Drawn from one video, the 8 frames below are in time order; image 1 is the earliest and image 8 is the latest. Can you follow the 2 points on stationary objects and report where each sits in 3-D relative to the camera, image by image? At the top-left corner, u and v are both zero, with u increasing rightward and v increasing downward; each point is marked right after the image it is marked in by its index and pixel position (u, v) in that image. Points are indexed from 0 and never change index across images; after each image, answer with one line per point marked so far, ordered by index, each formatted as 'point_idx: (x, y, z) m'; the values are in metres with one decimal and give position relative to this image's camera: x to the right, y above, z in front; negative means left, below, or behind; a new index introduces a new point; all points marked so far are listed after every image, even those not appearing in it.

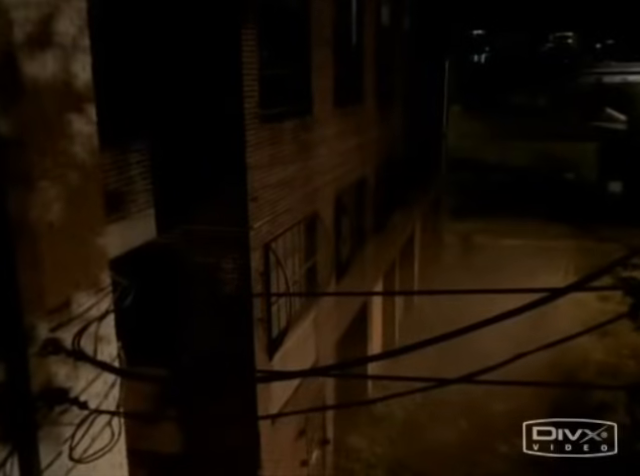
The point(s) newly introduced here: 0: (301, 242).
0: (-0.3, 0.0, +9.6) m
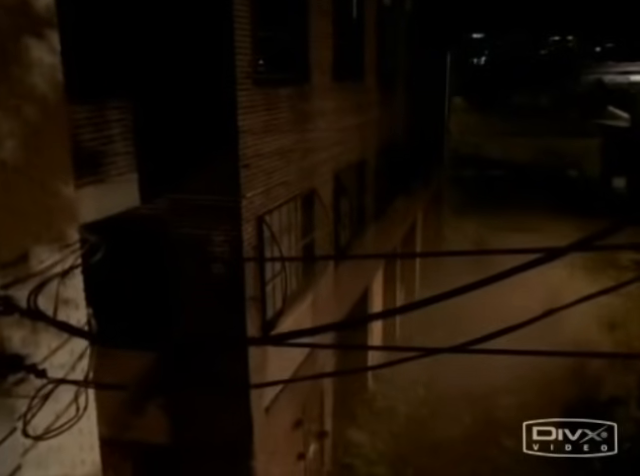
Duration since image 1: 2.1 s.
0: (-0.3, +0.3, +9.0) m
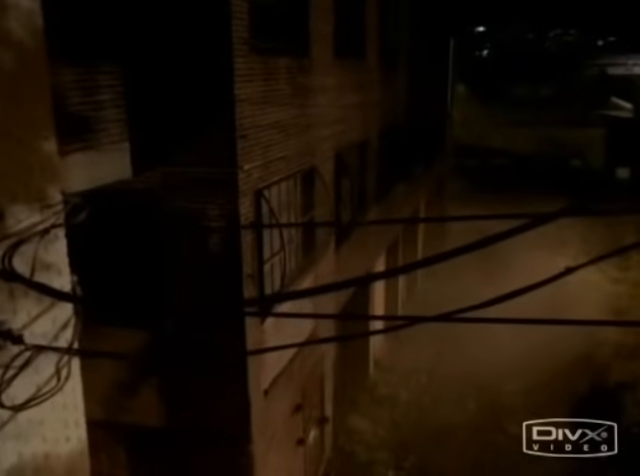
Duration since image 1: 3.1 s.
0: (-0.3, +0.5, +8.7) m
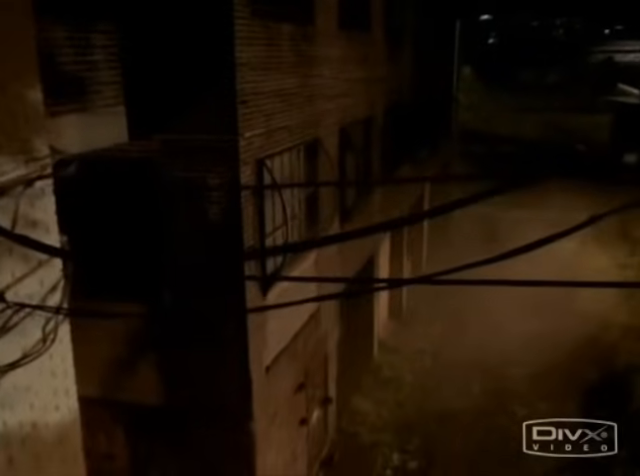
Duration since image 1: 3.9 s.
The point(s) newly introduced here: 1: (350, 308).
0: (-0.2, +0.9, +8.4) m
1: (+0.5, -1.3, +12.4) m
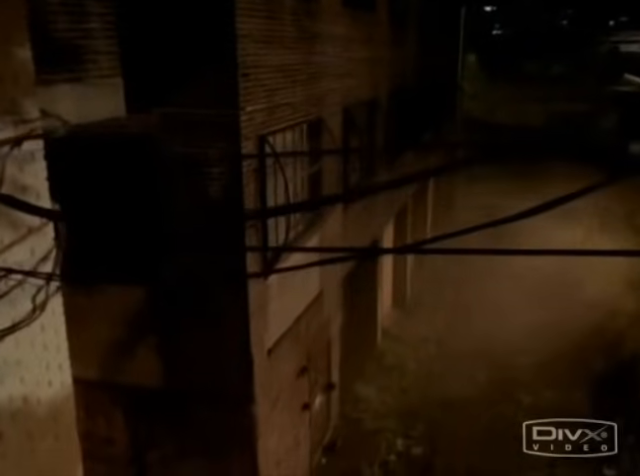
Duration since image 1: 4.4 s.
0: (-0.2, +1.1, +8.2) m
1: (+0.6, -1.0, +12.2) m
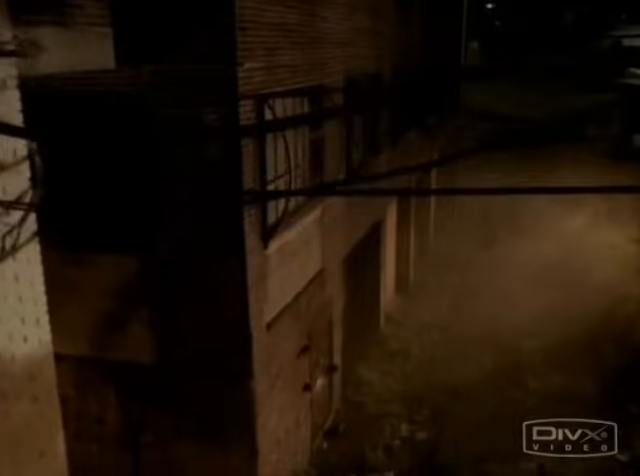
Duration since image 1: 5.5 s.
0: (-0.2, +1.4, +7.9) m
1: (+0.6, -0.6, +11.9) m
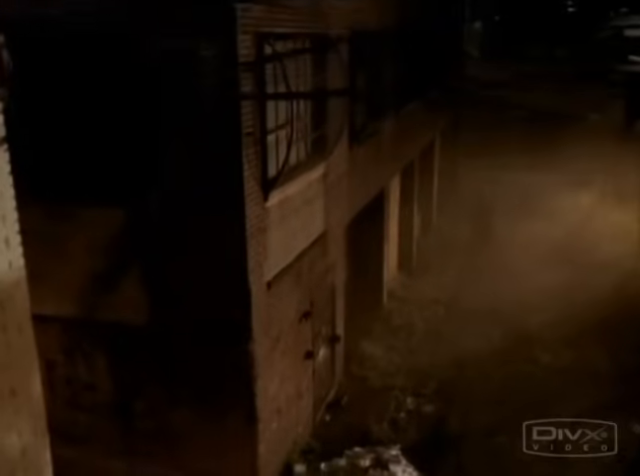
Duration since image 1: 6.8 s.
0: (-0.1, +1.9, +7.4) m
1: (+0.6, -0.2, +11.4) m
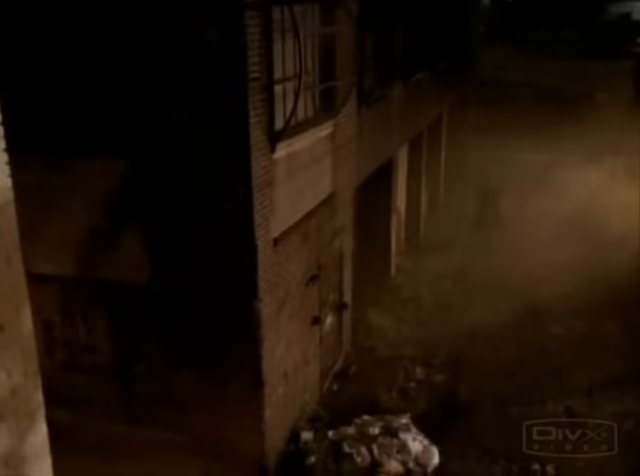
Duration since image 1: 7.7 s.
0: (0.0, +2.3, +7.1) m
1: (+0.7, +0.3, +11.1) m
